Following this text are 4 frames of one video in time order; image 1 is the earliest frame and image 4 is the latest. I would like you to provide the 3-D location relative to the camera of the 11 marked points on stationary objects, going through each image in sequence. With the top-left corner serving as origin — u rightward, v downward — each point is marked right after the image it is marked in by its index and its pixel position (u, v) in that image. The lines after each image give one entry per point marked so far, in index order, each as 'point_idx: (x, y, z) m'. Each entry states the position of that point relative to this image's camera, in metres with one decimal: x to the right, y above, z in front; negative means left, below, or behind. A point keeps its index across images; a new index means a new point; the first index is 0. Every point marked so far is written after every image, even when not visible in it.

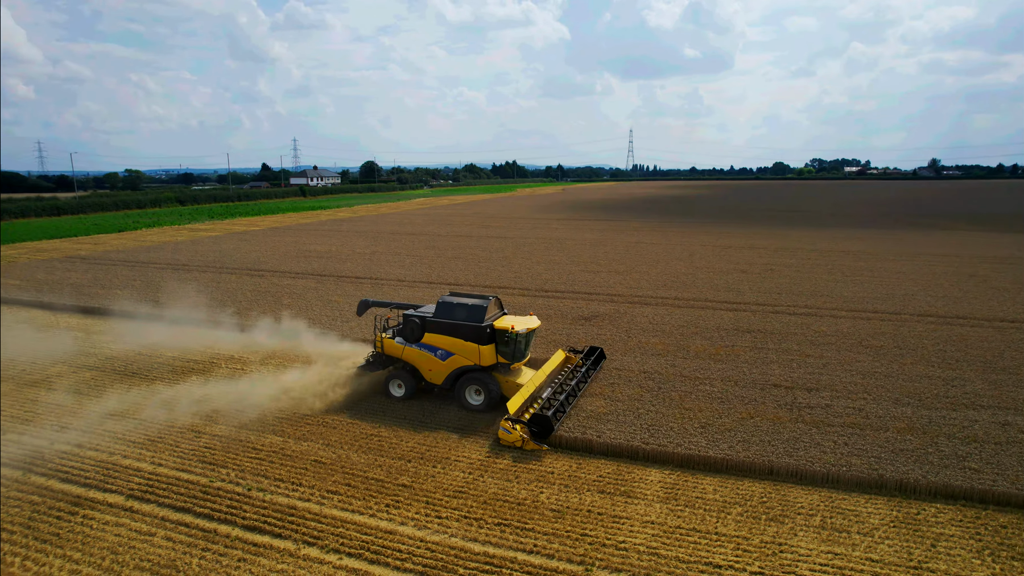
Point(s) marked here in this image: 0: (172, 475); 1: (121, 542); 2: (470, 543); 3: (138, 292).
0: (-4.5, -2.5, +8.7) m
1: (-4.2, -2.8, +7.2) m
2: (-0.5, -2.8, +7.4) m
3: (-10.7, -0.2, +19.0) m
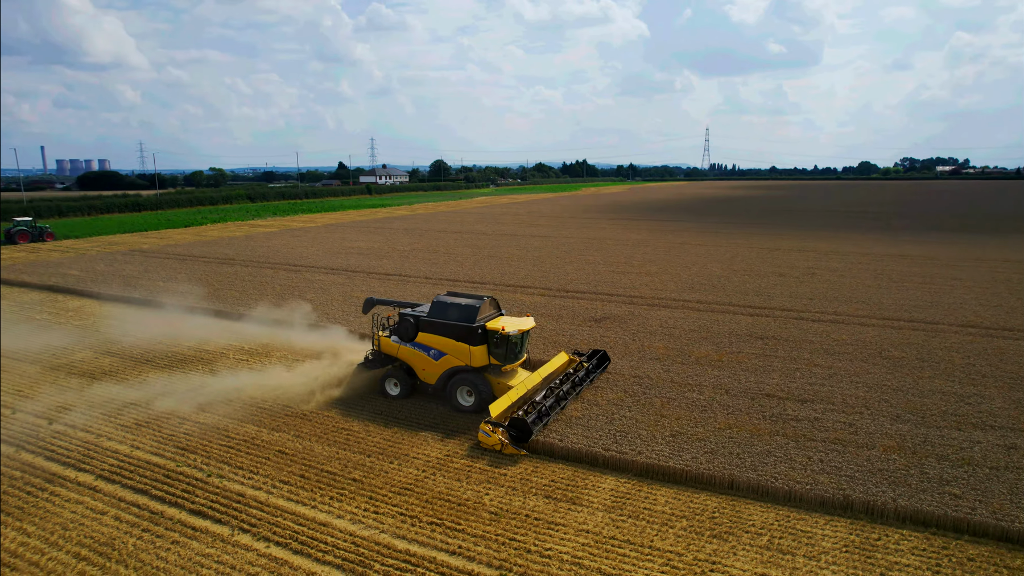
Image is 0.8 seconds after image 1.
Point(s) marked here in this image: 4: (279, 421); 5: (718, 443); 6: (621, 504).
0: (-5.1, -2.4, +9.2) m
1: (-5.0, -2.7, +7.6) m
2: (-1.3, -2.8, +7.4) m
3: (-10.1, +0.1, +20.1) m
4: (-3.7, -2.1, +10.6) m
5: (+2.9, -2.2, +9.3) m
6: (+1.3, -2.6, +8.1) m
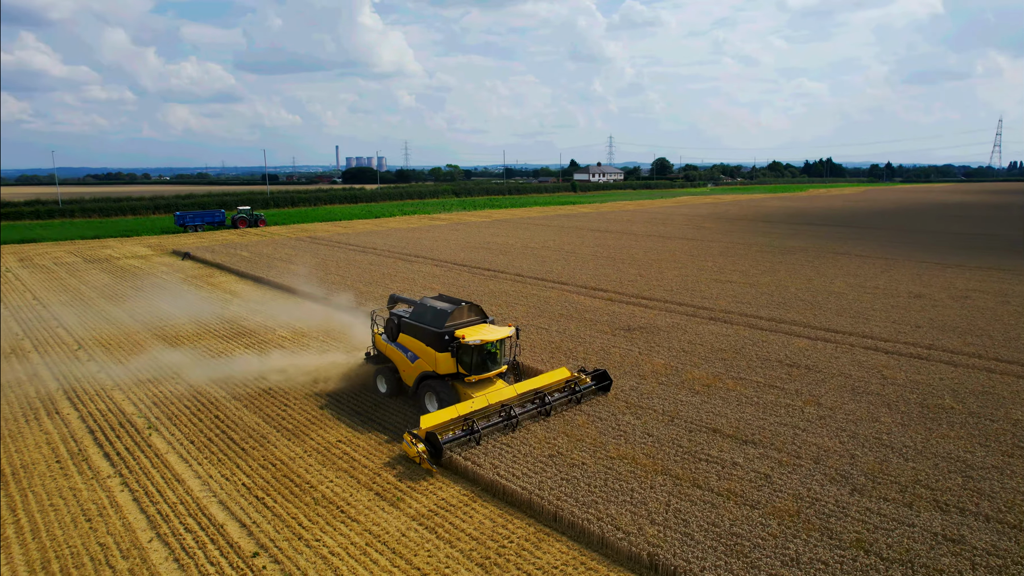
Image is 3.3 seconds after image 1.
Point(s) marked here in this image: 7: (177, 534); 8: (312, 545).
0: (-6.6, -2.0, +11.2) m
1: (-7.1, -2.3, +9.6) m
2: (-3.7, -2.7, +8.1) m
3: (-7.2, +0.7, +23.1) m
4: (-4.8, -1.9, +11.9) m
5: (+1.0, -2.3, +8.4) m
6: (-0.9, -2.7, +7.9) m
7: (-3.8, -2.8, +7.5) m
8: (-2.2, -2.8, +7.3) m
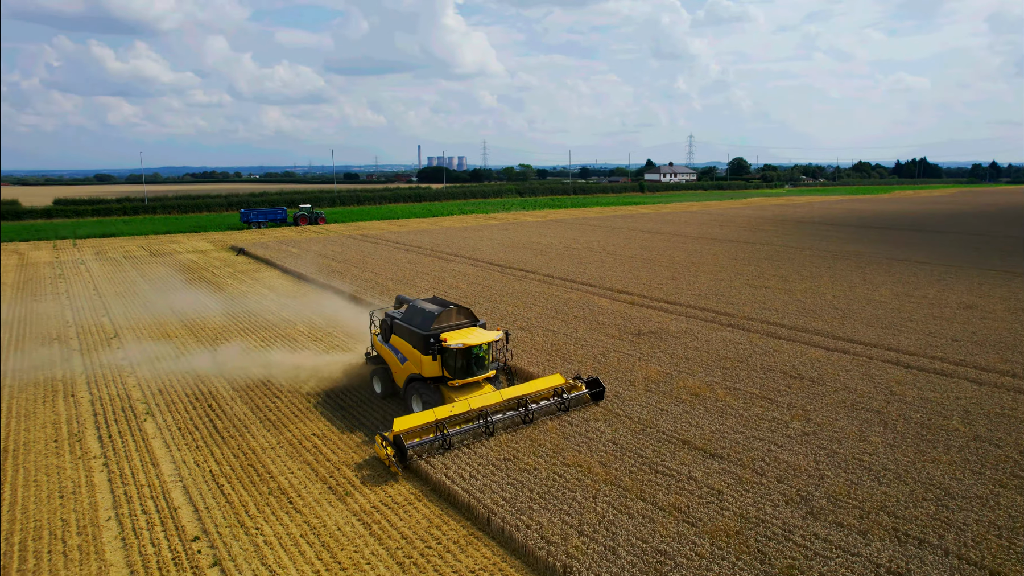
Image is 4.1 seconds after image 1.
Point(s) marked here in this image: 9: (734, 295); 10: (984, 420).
0: (-6.8, -1.9, +11.9) m
1: (-7.5, -2.1, +10.5) m
2: (-4.3, -2.6, +8.5) m
3: (-6.0, +0.8, +23.8) m
4: (-4.9, -1.8, +12.4) m
5: (+0.3, -2.4, +8.3) m
6: (-1.7, -2.7, +8.0) m
7: (-4.5, -2.7, +7.9) m
8: (-2.9, -2.8, +7.5) m
9: (+6.1, -0.2, +18.3) m
10: (+6.9, -1.9, +9.6) m
